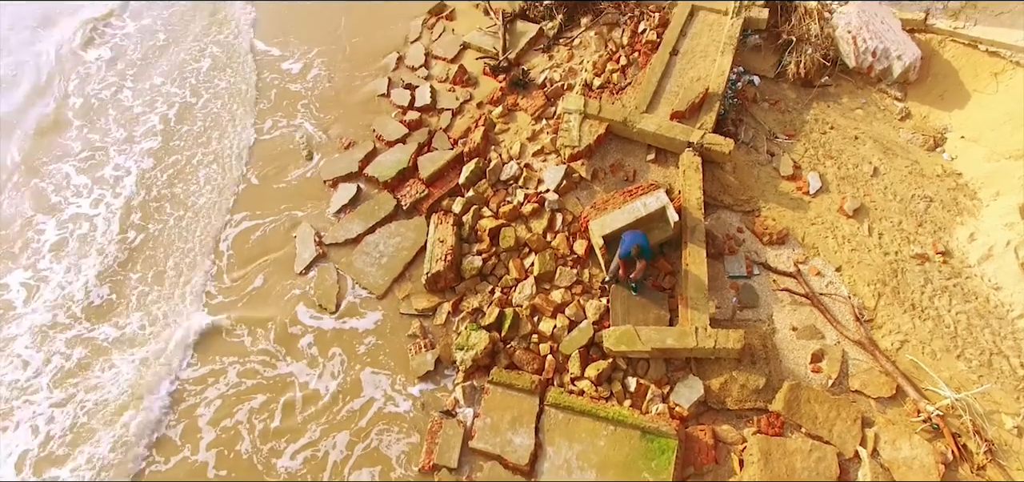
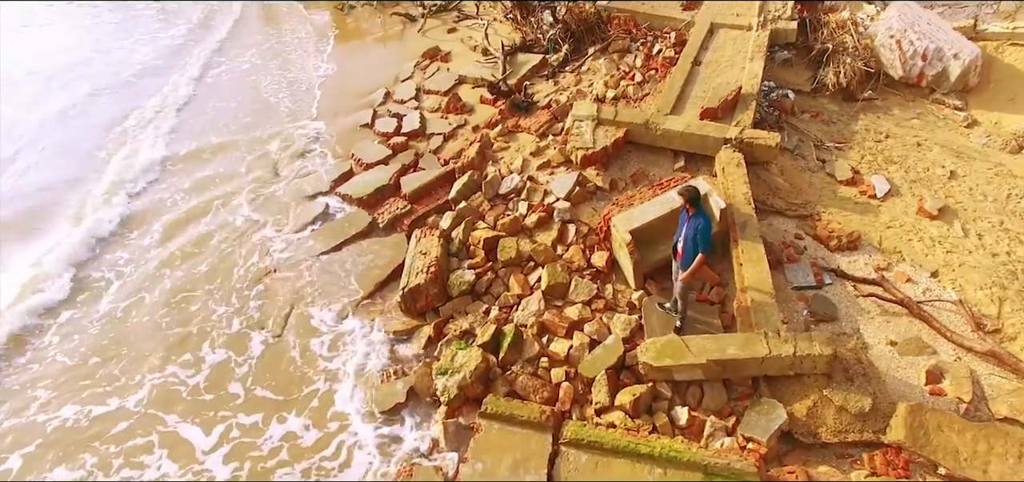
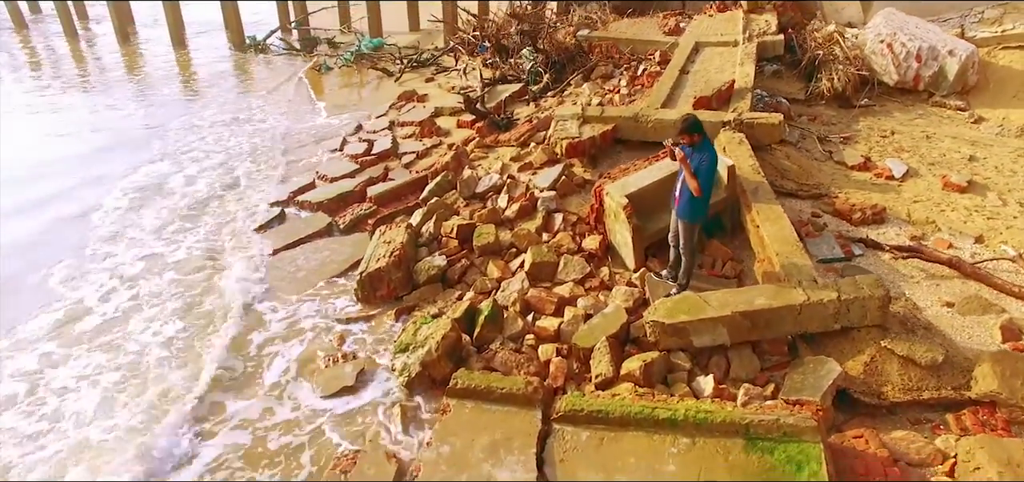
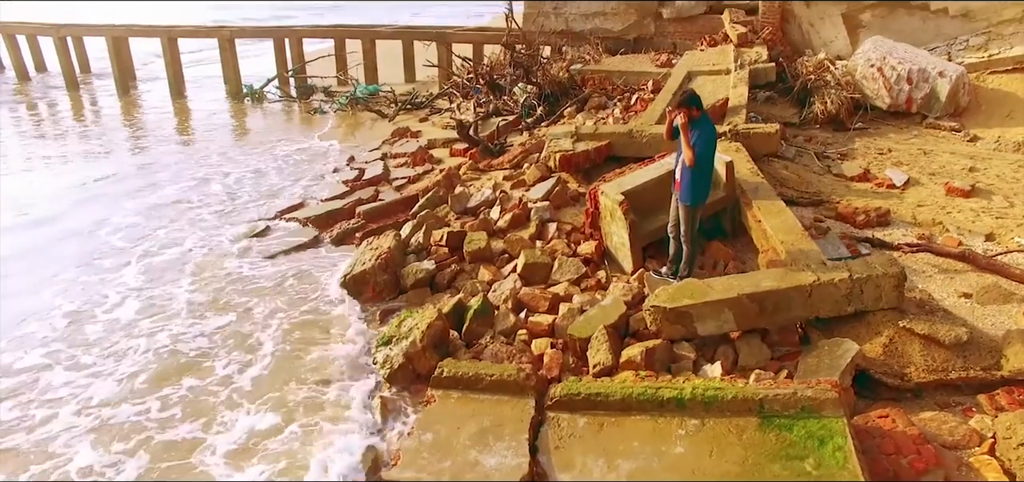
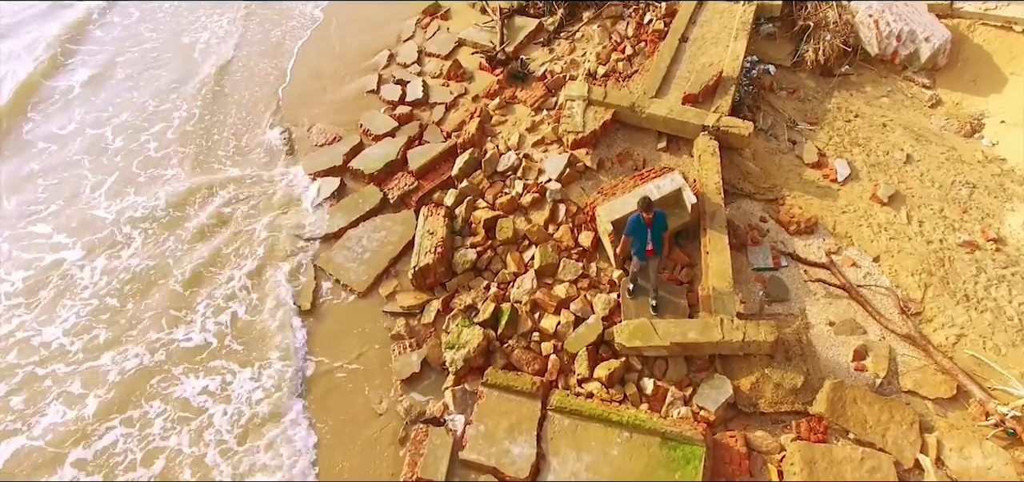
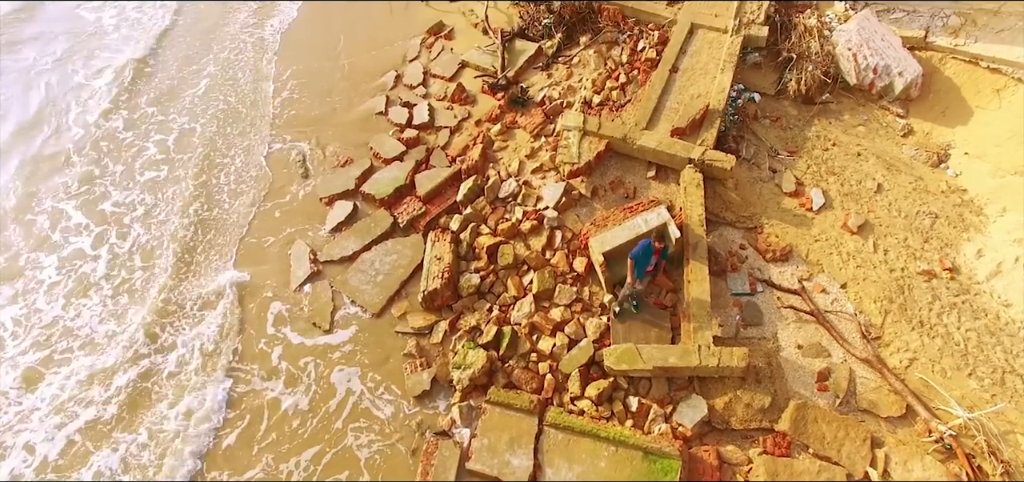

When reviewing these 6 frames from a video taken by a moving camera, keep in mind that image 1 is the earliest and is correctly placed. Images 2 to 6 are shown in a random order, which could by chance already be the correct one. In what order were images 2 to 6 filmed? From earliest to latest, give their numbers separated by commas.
6, 5, 2, 3, 4
